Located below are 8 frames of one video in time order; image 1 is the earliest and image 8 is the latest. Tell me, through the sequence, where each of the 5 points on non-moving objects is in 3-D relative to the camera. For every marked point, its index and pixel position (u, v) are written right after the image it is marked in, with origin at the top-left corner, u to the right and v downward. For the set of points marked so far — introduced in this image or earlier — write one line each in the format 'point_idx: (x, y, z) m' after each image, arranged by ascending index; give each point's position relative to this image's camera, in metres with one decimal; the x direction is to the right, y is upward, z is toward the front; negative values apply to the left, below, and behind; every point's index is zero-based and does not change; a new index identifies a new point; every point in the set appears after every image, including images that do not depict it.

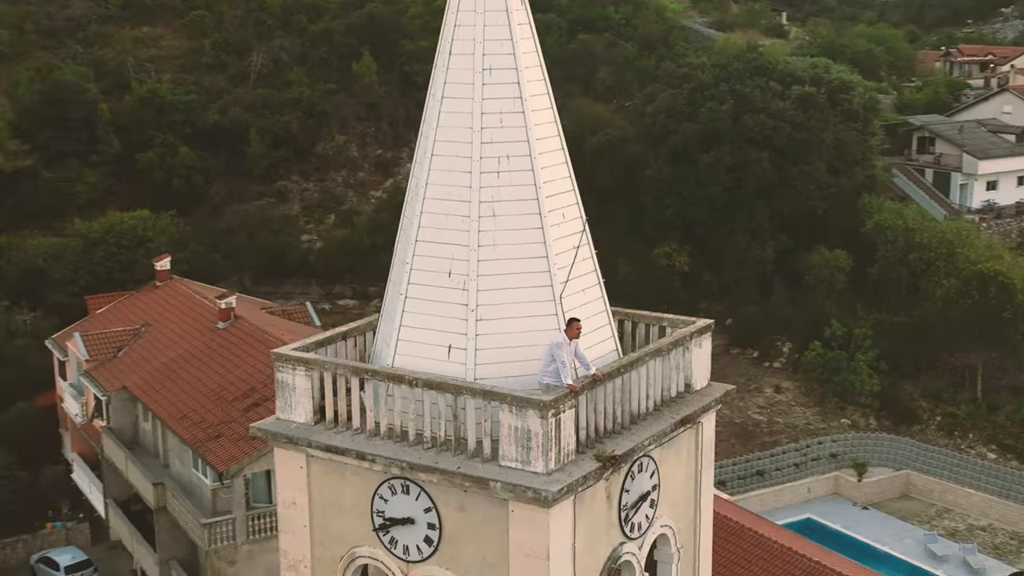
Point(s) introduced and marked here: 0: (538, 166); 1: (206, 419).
0: (+0.2, +0.7, +8.0) m
1: (-4.5, -1.9, +19.7) m
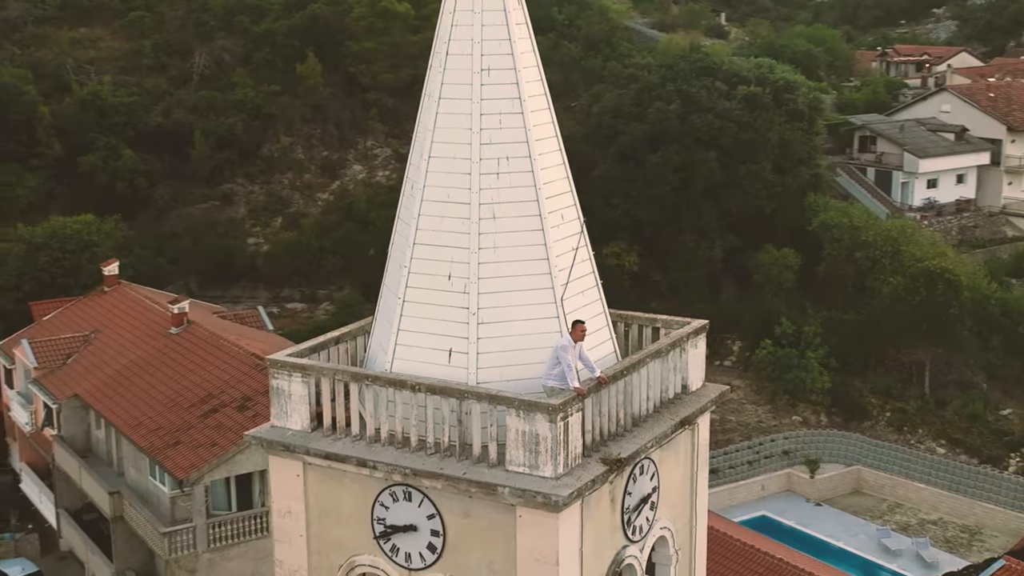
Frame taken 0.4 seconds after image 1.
0: (+0.2, +0.7, +7.9) m
1: (-5.0, -2.0, +19.4) m
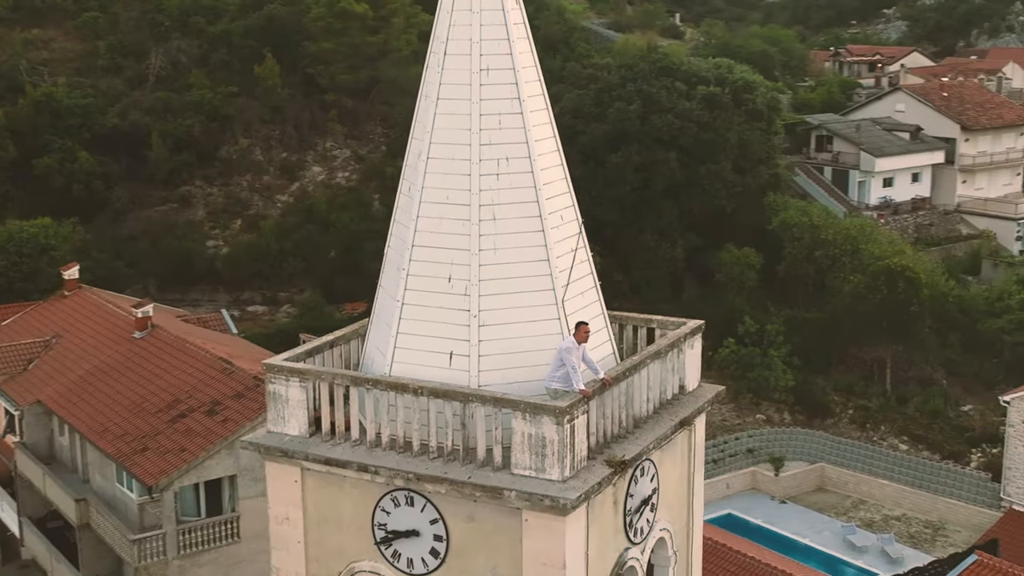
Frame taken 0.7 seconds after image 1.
0: (+0.2, +0.7, +7.9) m
1: (-5.4, -2.0, +19.2) m
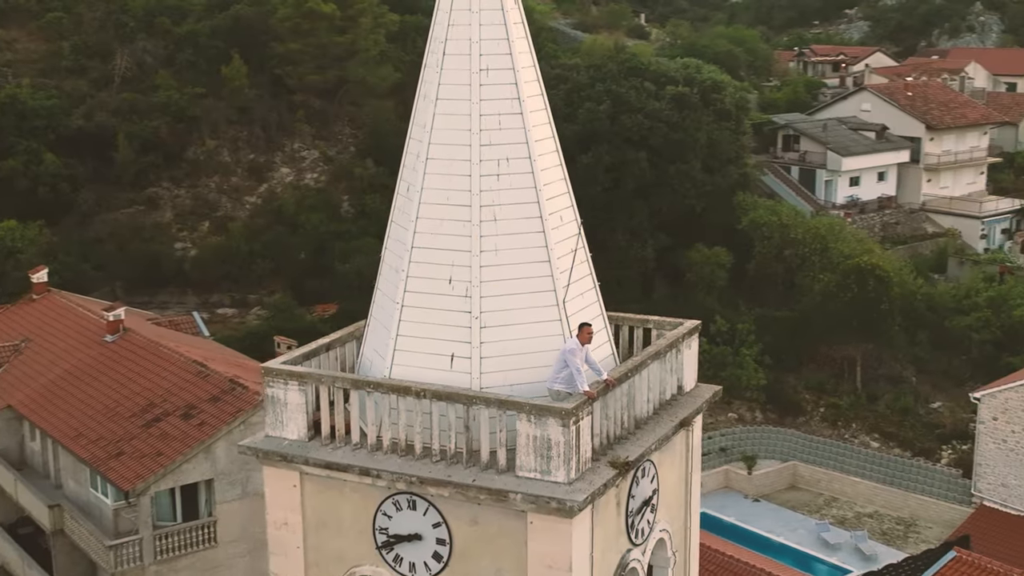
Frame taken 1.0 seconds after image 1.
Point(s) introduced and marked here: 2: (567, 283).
0: (+0.2, +0.7, +7.8) m
1: (-5.7, -2.1, +19.0) m
2: (+0.3, 0.0, +7.9) m
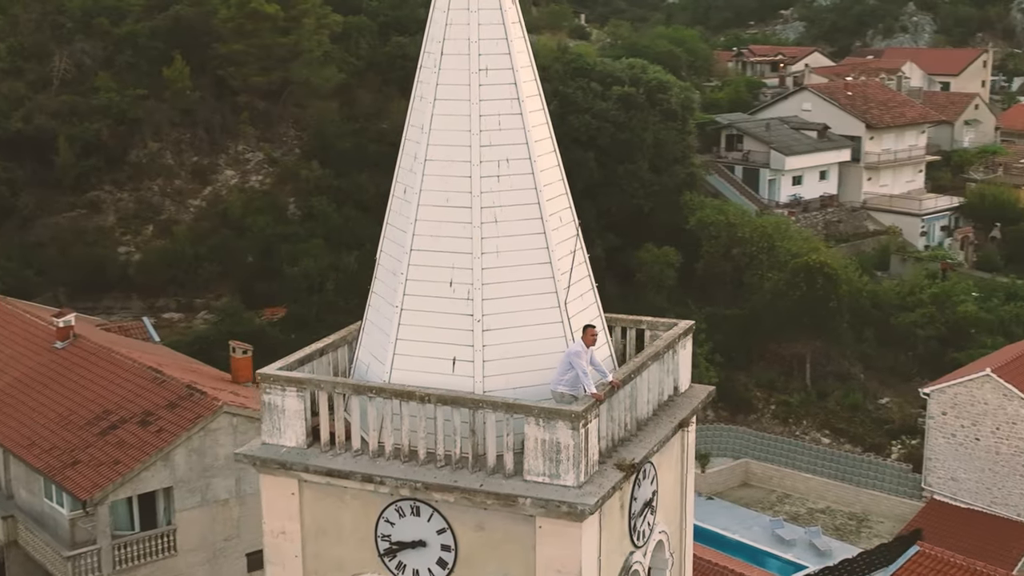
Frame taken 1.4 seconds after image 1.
0: (+0.1, +0.7, +7.7) m
1: (-6.2, -2.2, +18.6) m
2: (+0.3, 0.0, +7.8) m
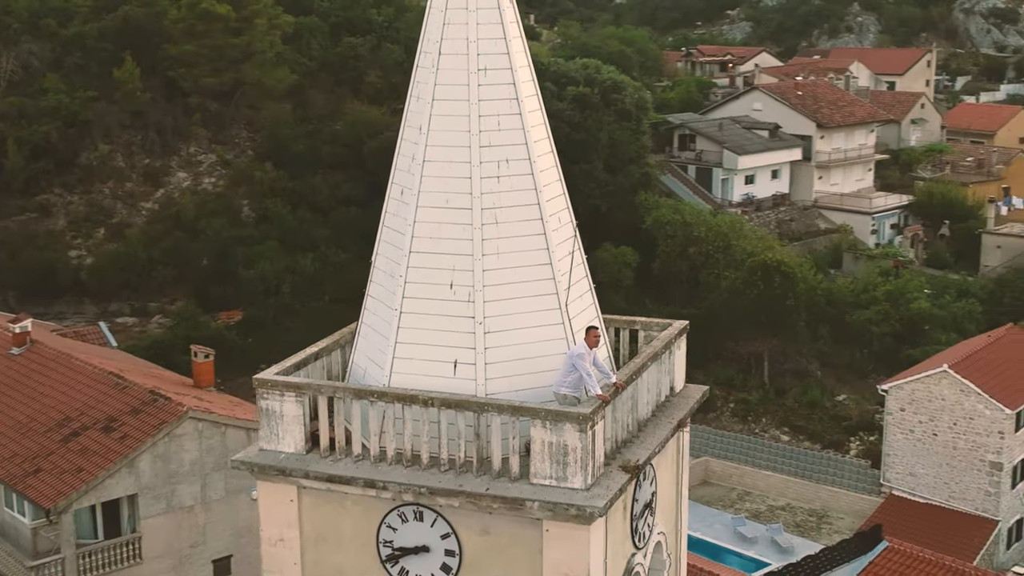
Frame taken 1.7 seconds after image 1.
0: (+0.1, +0.7, +7.7) m
1: (-6.6, -2.2, +18.3) m
2: (+0.3, 0.0, +7.8) m
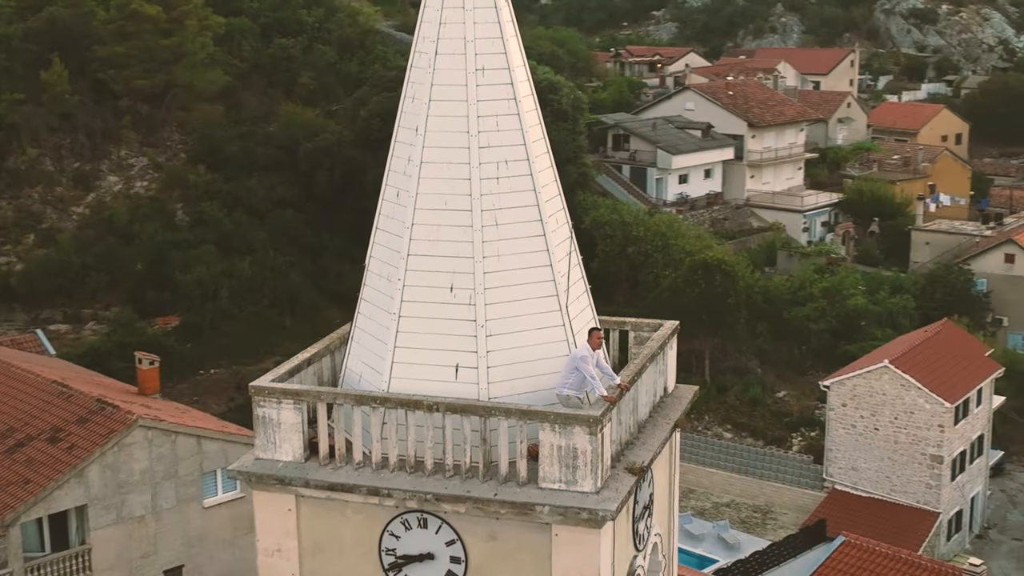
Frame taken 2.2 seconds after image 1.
0: (+0.1, +0.6, +7.6) m
1: (-7.2, -2.3, +17.8) m
2: (+0.3, 0.0, +7.7) m
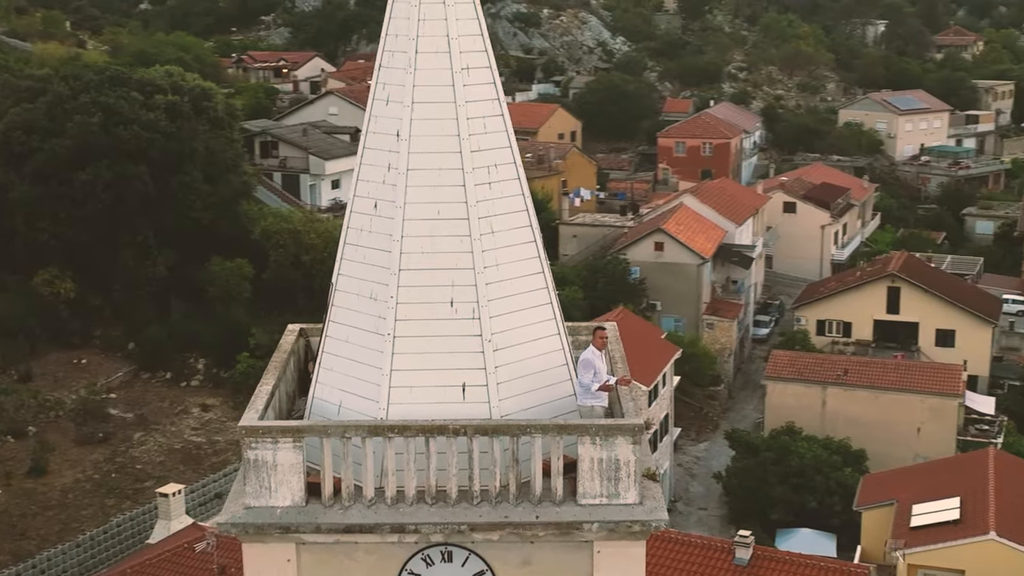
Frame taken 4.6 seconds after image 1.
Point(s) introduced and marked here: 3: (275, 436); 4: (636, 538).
0: (0.0, +0.6, +7.2) m
1: (-9.7, -3.0, +14.8) m
2: (+0.2, 0.0, +7.4) m
3: (-1.2, -0.7, +6.6) m
4: (+0.6, -1.2, +6.6) m
